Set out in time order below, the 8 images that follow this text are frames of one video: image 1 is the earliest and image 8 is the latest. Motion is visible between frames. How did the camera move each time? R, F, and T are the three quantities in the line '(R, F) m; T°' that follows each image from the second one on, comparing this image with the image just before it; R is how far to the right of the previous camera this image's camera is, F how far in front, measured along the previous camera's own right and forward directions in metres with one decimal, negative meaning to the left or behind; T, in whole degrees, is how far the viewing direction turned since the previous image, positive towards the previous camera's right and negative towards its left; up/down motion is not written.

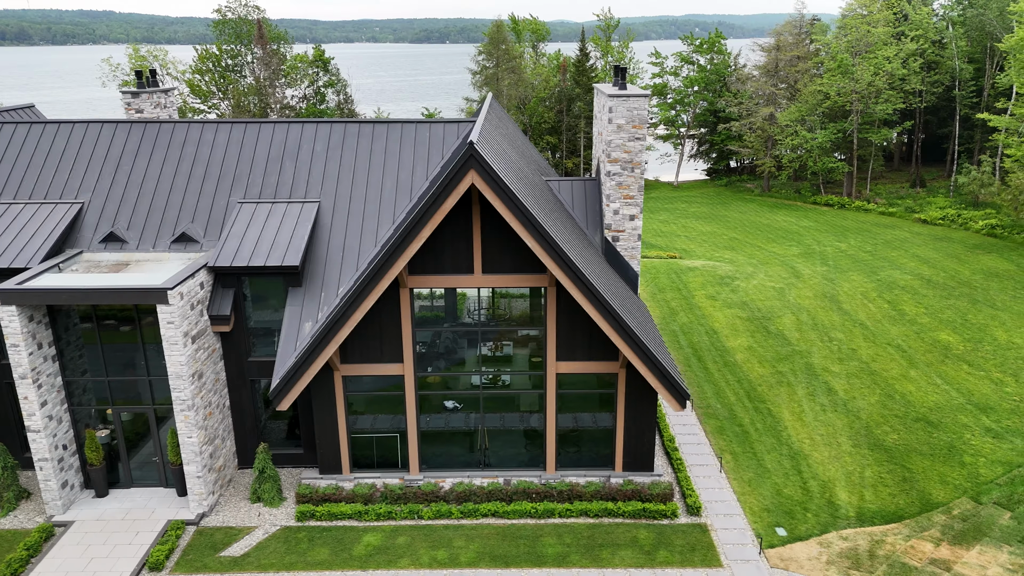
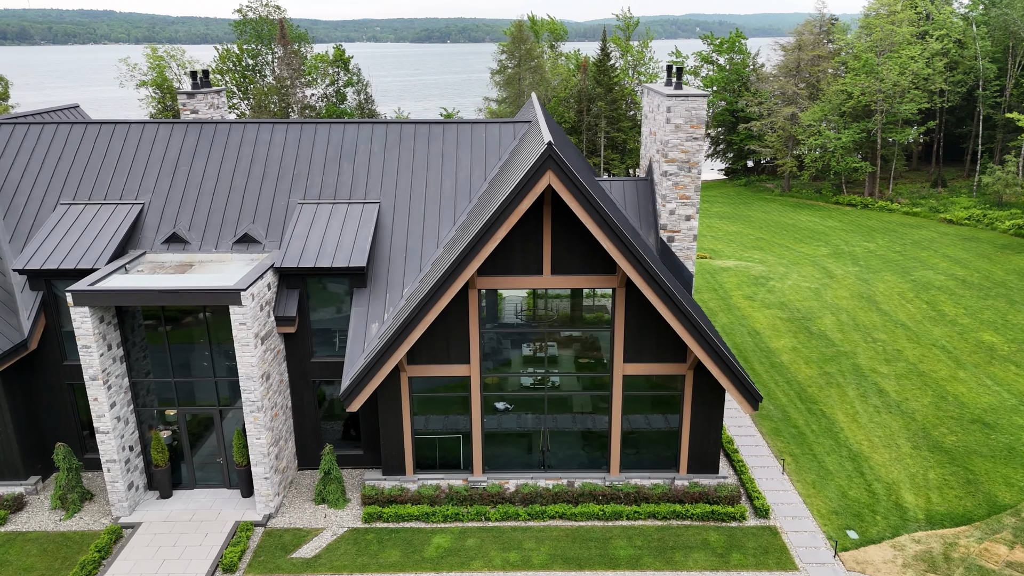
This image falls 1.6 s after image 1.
(-1.8, +0.1) m; 0°
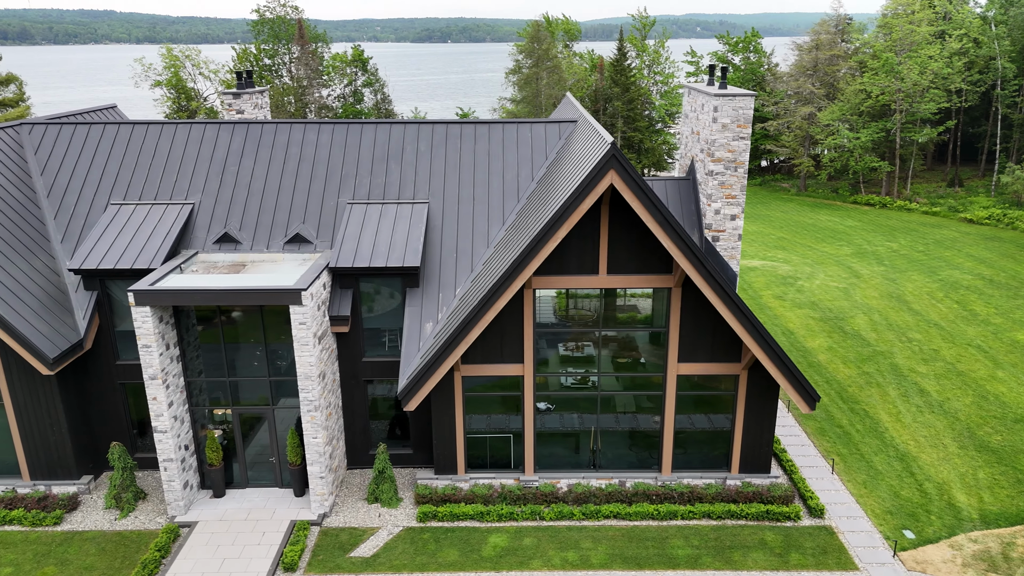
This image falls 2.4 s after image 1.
(-1.5, 0.0) m; 0°
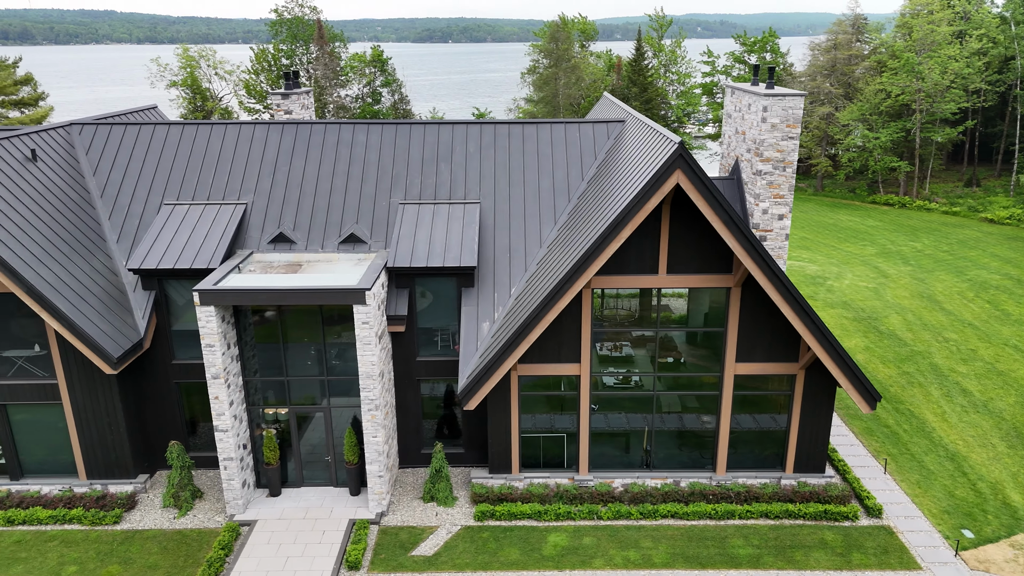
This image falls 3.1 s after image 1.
(-1.6, 0.0) m; 0°
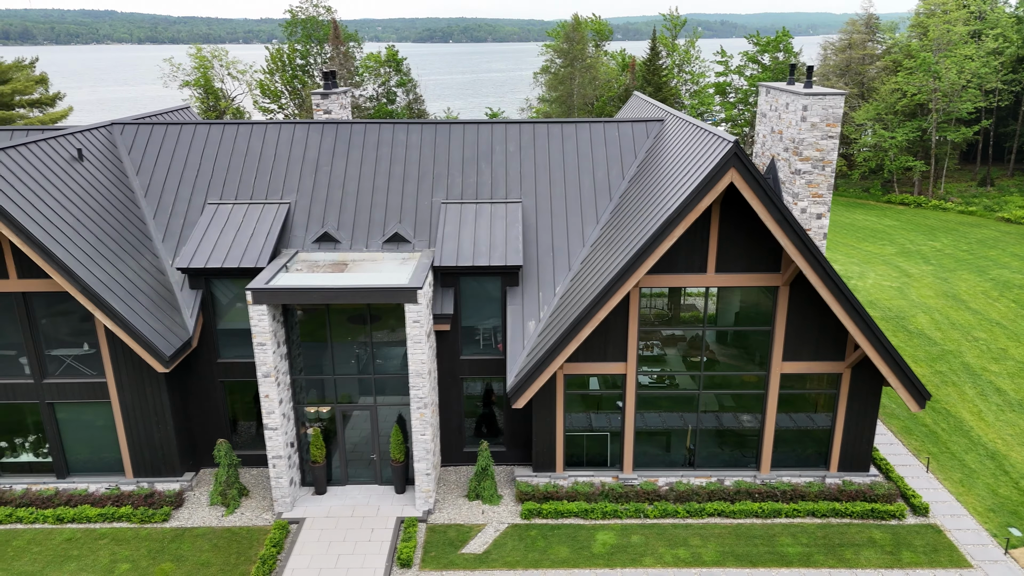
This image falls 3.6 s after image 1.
(-1.3, -0.1) m; 0°
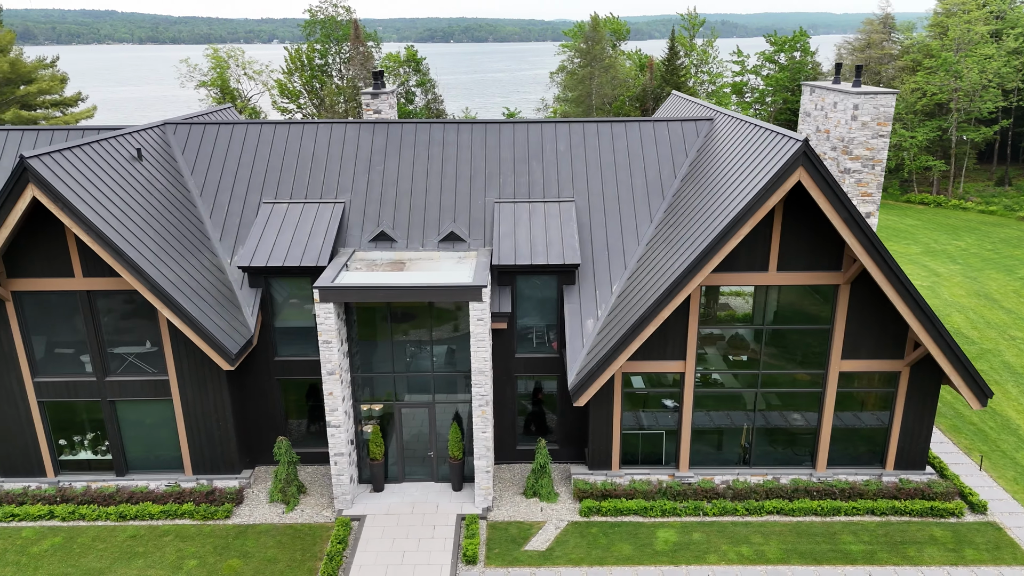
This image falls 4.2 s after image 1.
(-1.6, -0.1) m; 0°
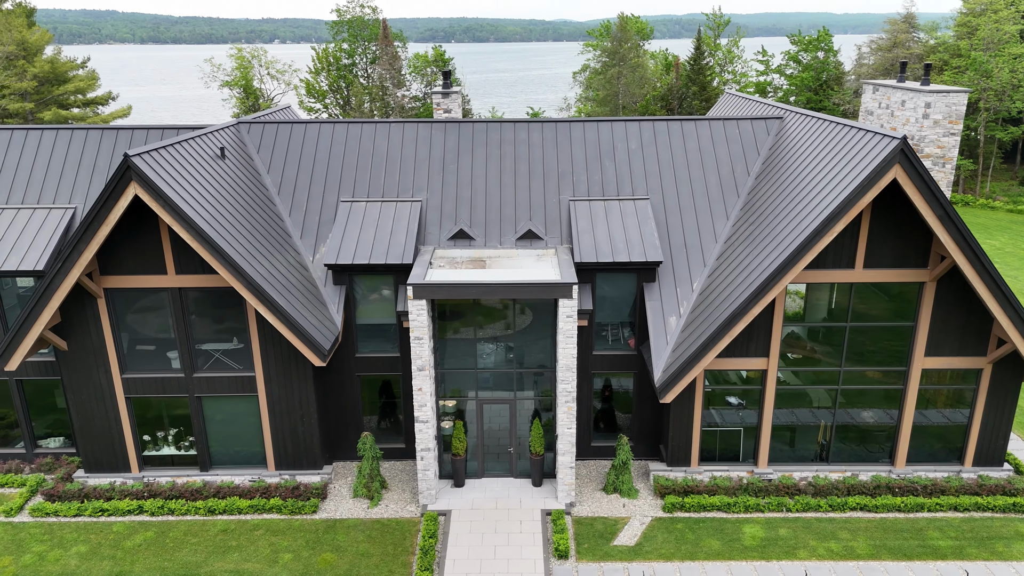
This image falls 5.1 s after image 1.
(-2.3, -0.1) m; 0°
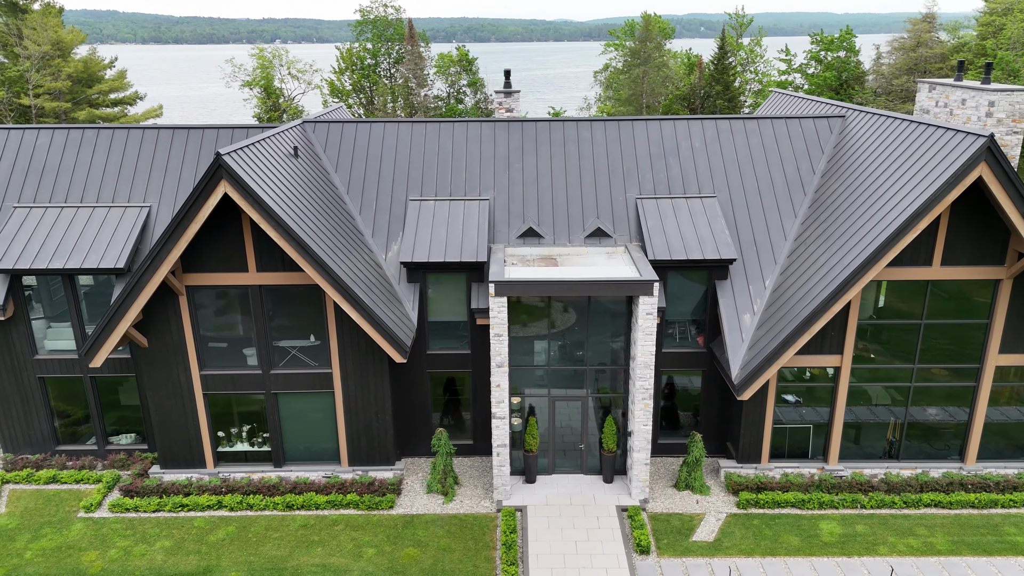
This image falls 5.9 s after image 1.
(-2.1, -0.1) m; 0°
